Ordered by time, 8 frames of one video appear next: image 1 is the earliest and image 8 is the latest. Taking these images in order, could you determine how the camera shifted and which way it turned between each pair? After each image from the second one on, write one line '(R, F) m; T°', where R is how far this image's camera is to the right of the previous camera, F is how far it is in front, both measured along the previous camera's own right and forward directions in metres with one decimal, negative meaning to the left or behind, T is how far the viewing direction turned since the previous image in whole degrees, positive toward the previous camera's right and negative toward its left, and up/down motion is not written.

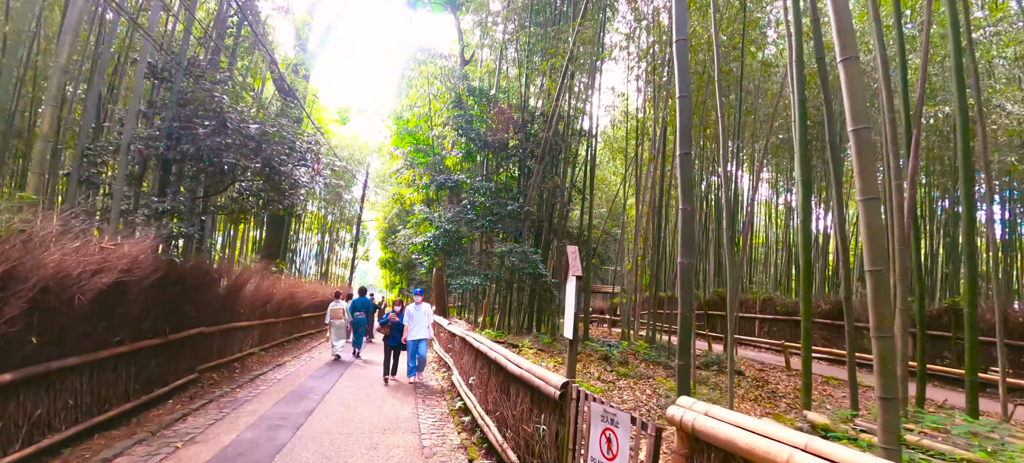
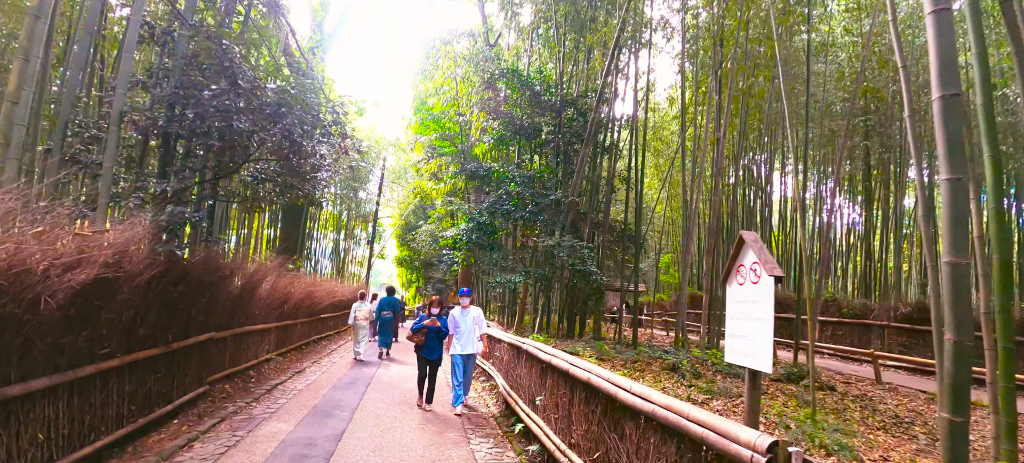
(-0.5, +0.9) m; -1°
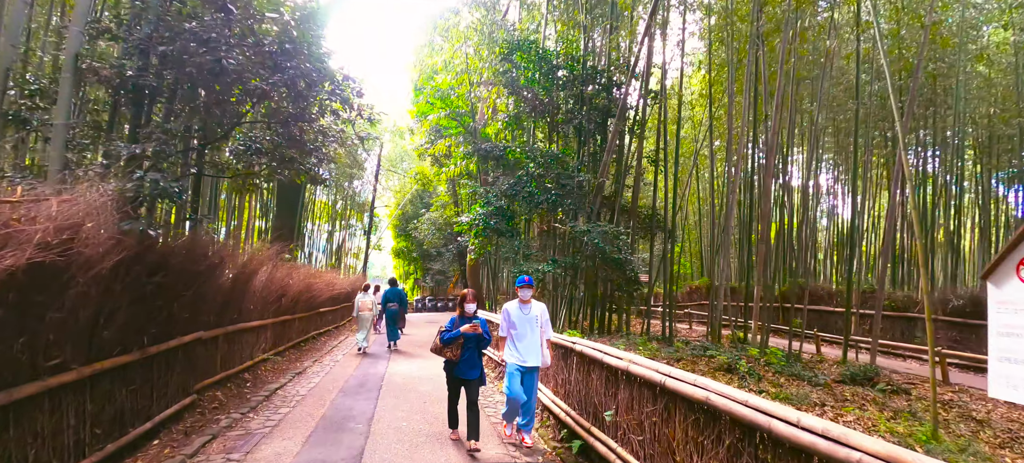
(-0.4, +0.8) m; +1°
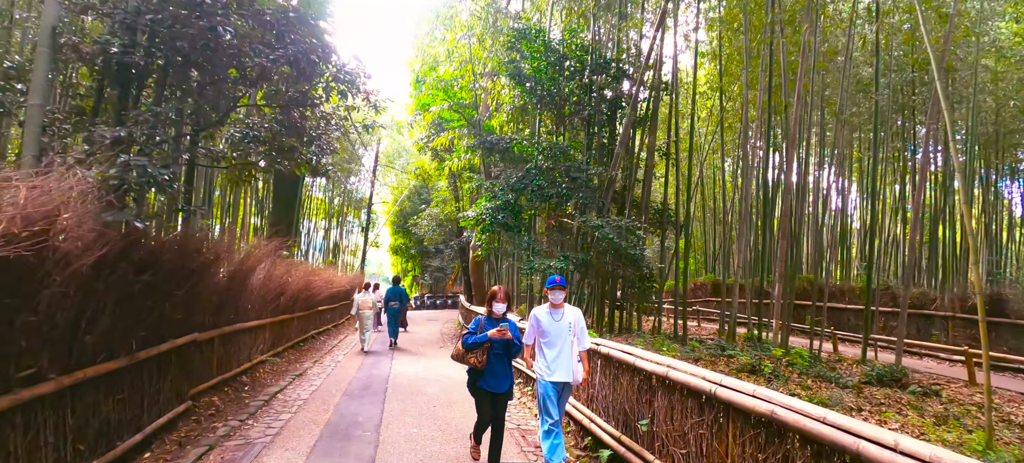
(-0.2, +0.3) m; 0°
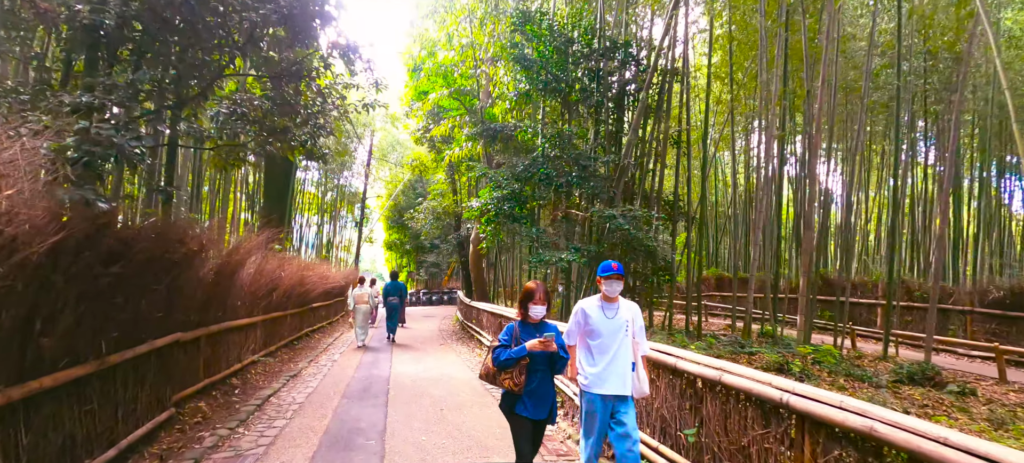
(-0.2, +0.4) m; +1°
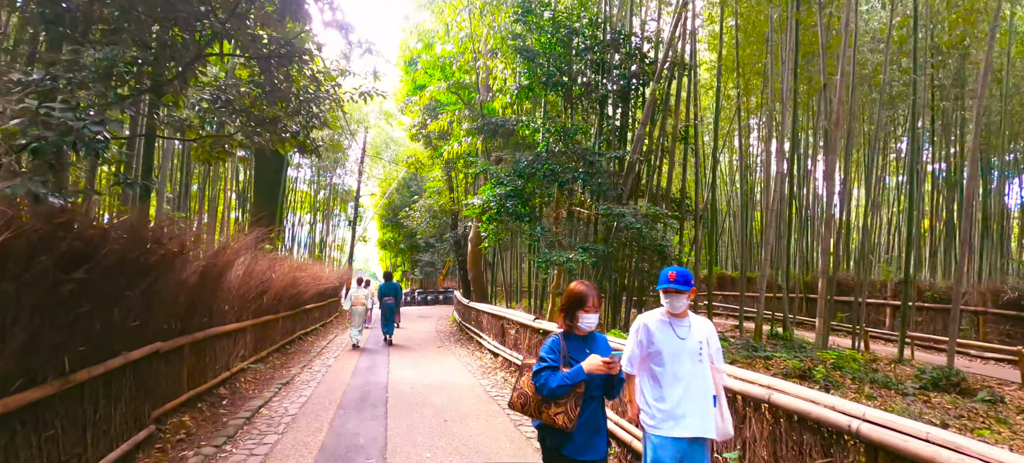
(-0.1, +0.3) m; +1°
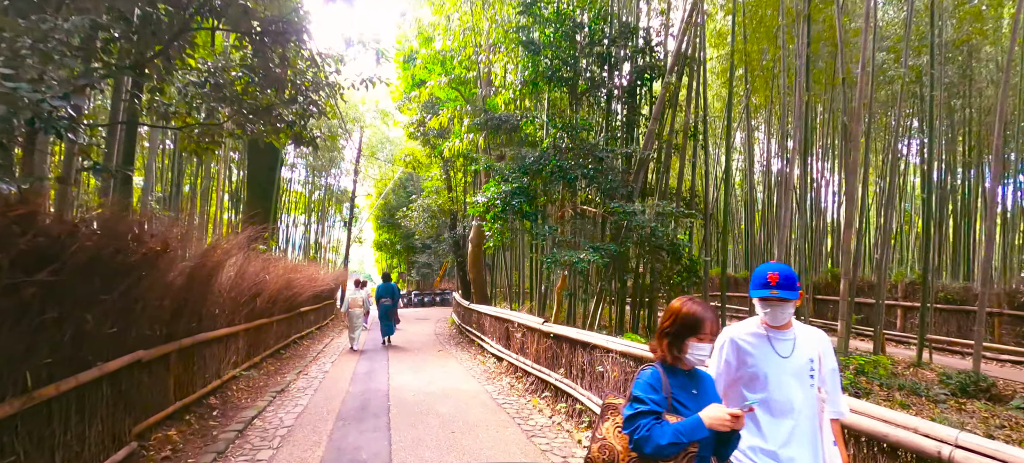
(-0.1, +0.3) m; +1°
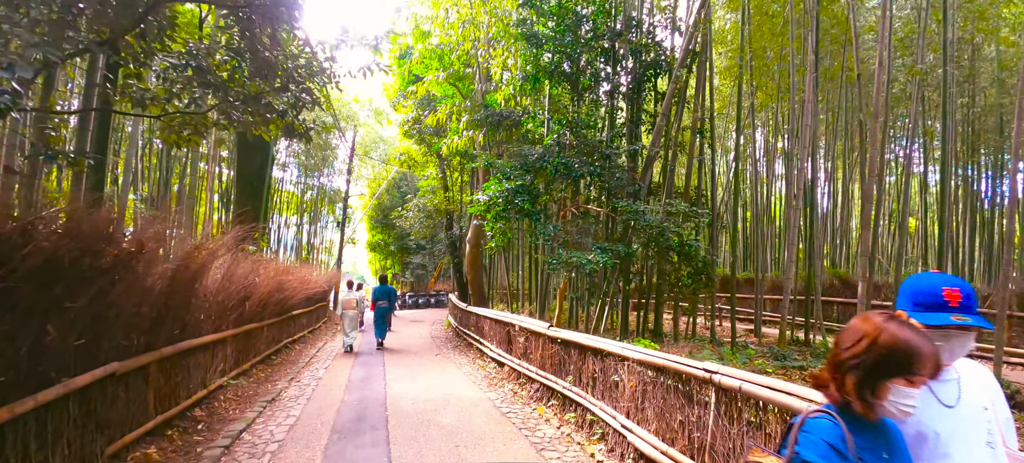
(-0.1, +0.2) m; +1°
